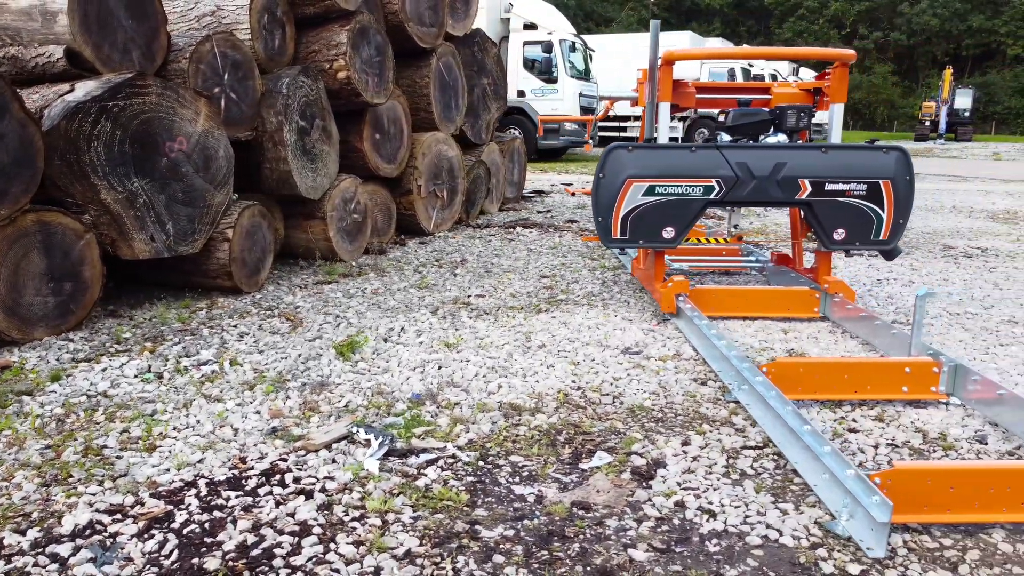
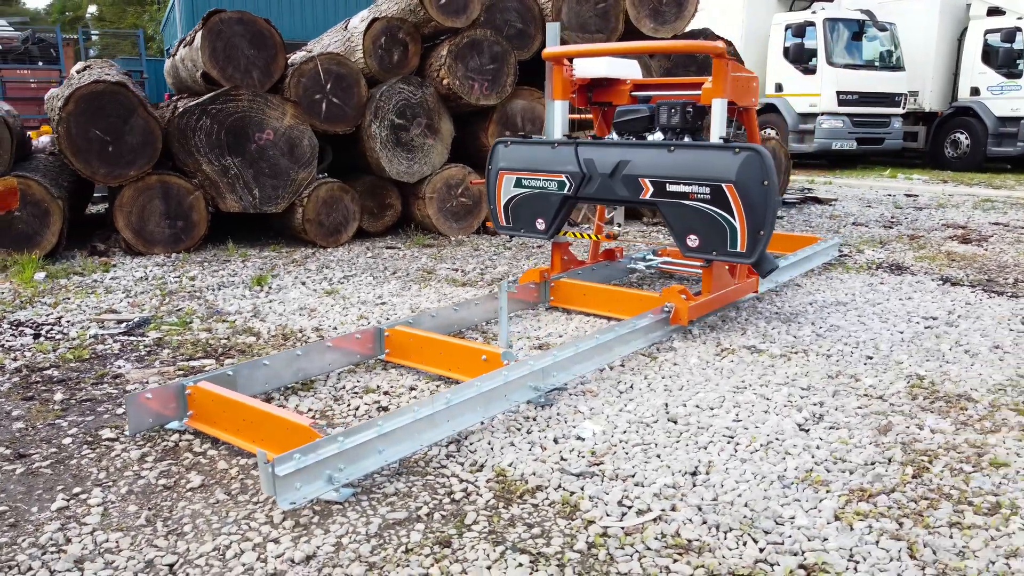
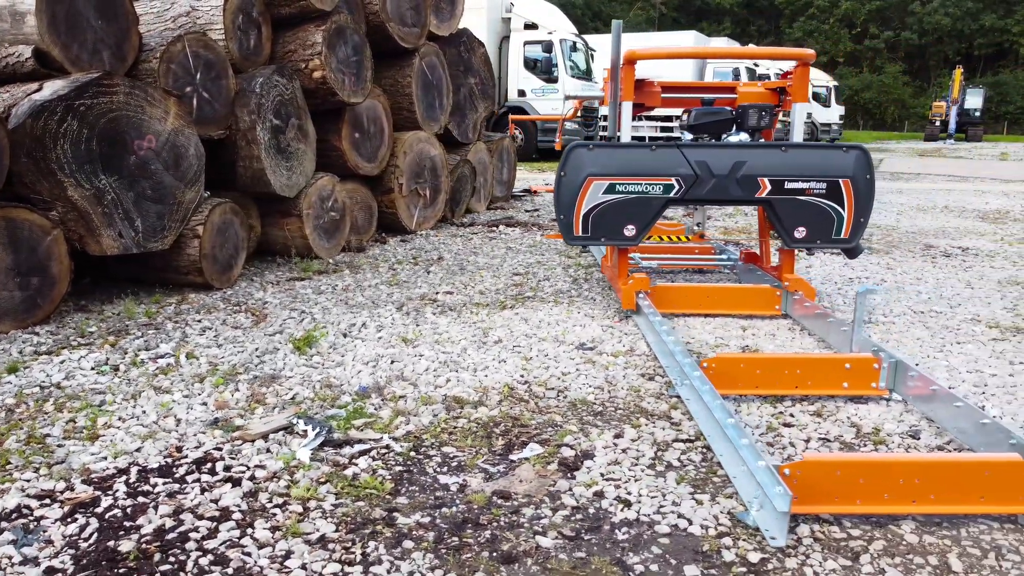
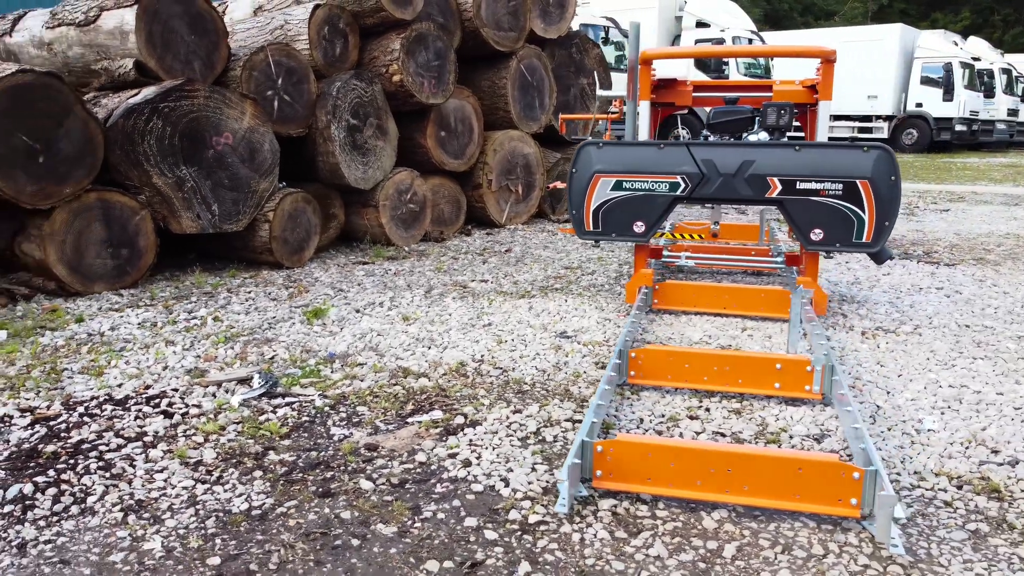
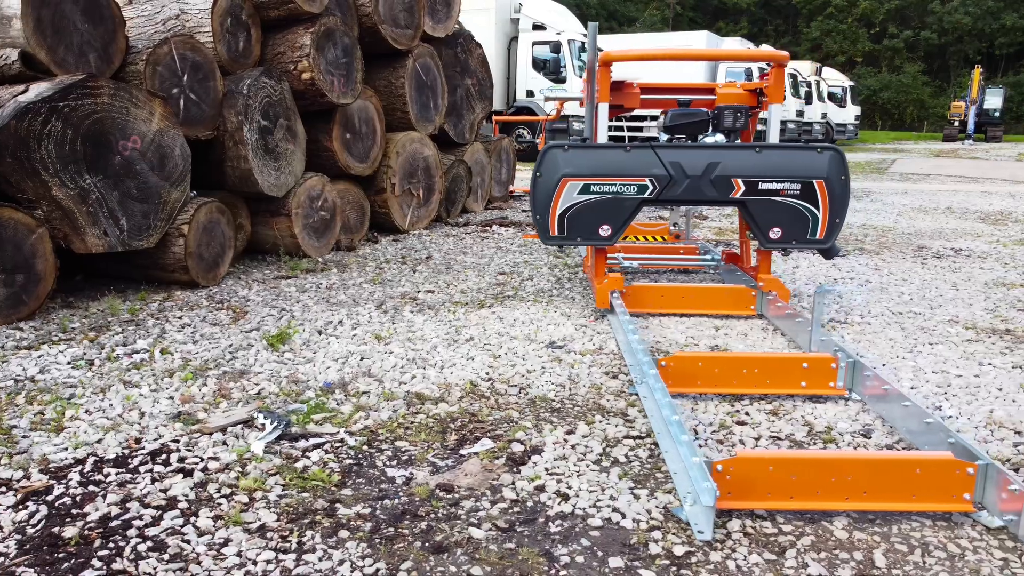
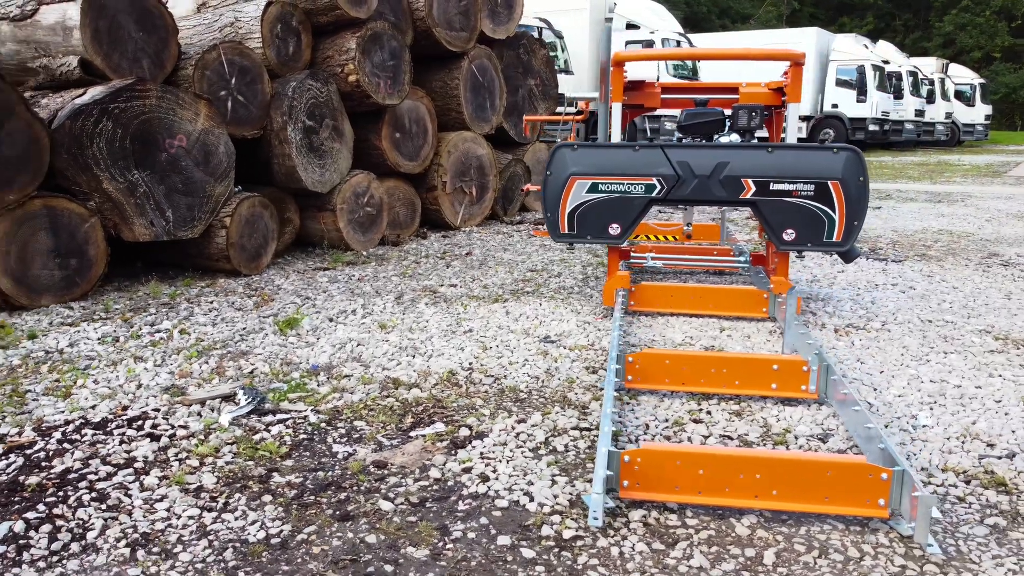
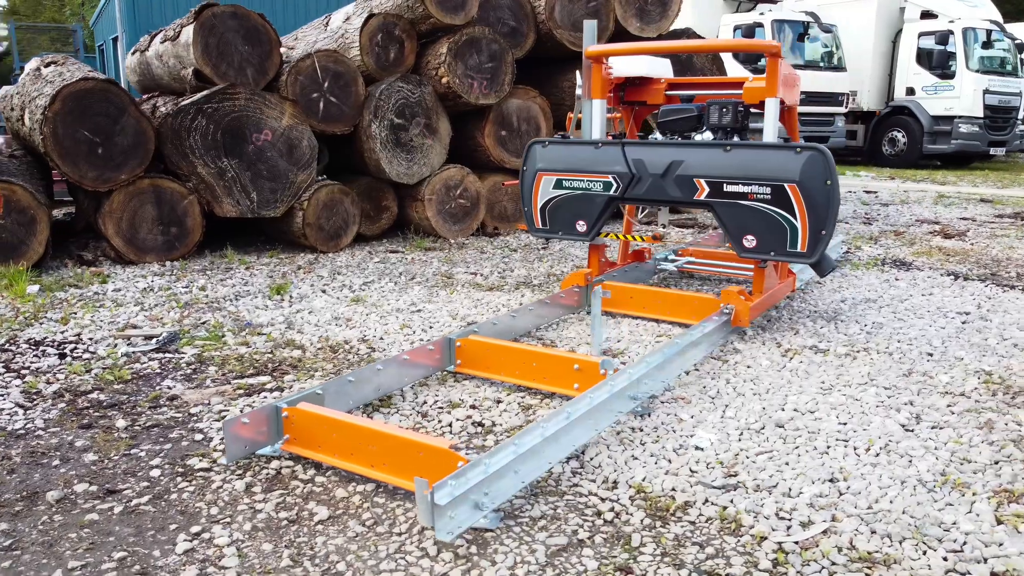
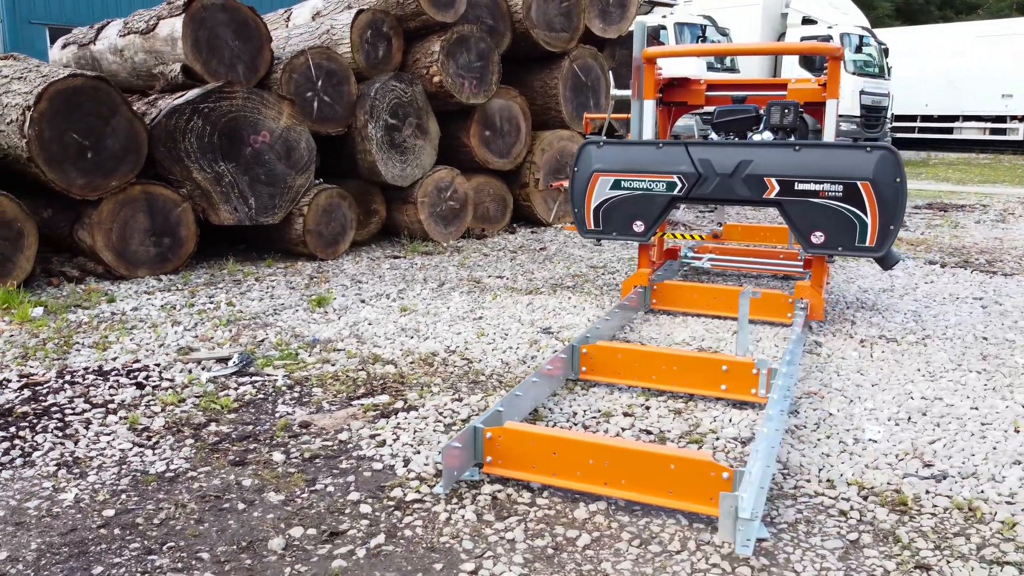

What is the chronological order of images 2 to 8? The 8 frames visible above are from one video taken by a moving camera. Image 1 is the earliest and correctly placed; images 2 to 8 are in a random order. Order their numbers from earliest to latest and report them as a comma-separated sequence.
3, 5, 6, 4, 8, 7, 2
